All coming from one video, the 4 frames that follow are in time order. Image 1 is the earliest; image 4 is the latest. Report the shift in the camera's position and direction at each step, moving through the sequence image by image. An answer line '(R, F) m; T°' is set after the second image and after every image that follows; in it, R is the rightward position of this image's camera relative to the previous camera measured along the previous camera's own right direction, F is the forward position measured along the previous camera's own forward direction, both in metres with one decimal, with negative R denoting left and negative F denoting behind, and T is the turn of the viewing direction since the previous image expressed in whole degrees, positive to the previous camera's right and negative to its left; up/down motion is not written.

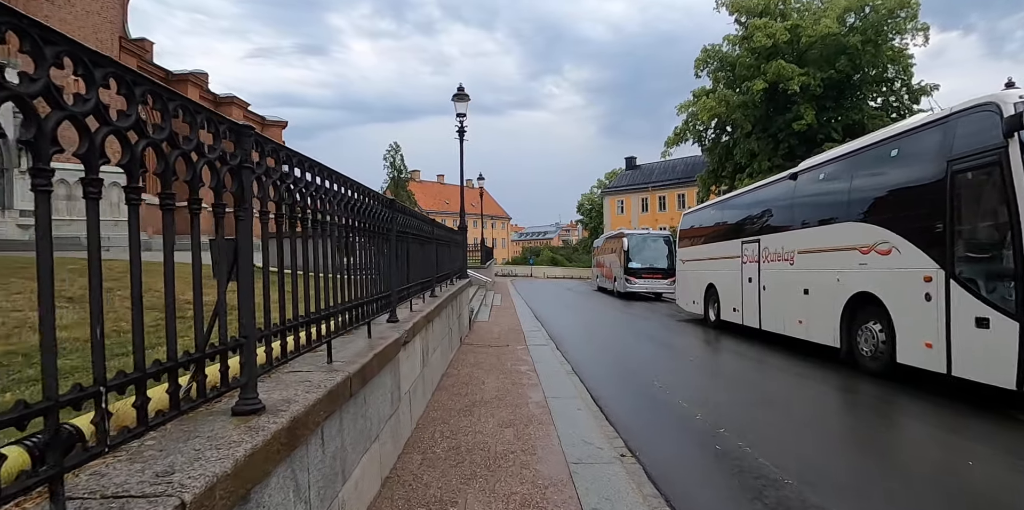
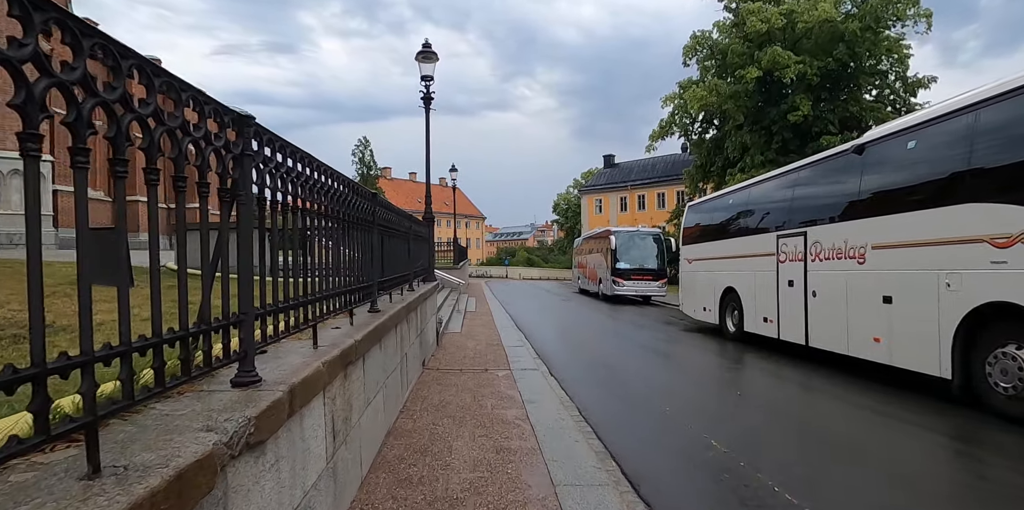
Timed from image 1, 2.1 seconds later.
(-0.1, +2.4) m; +3°
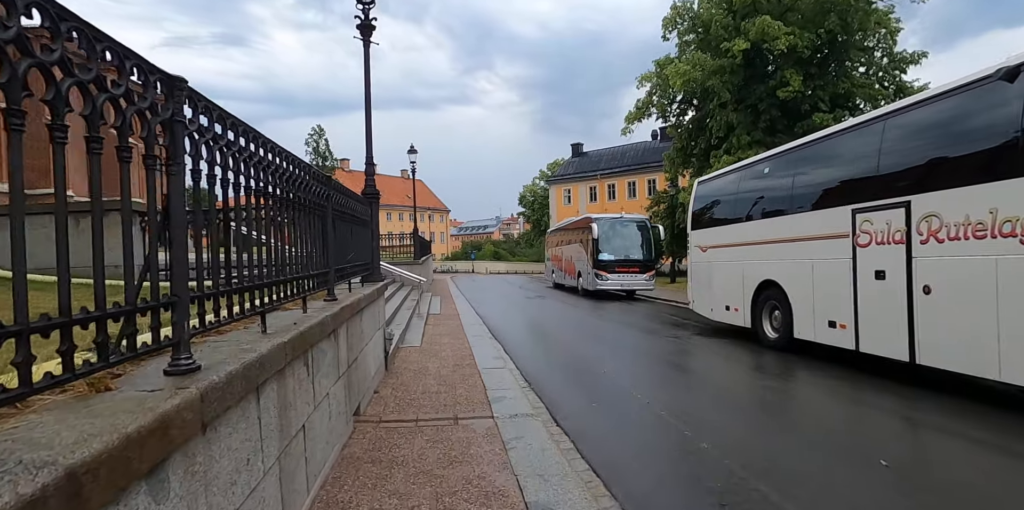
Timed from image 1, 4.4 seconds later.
(-0.2, +2.7) m; +4°
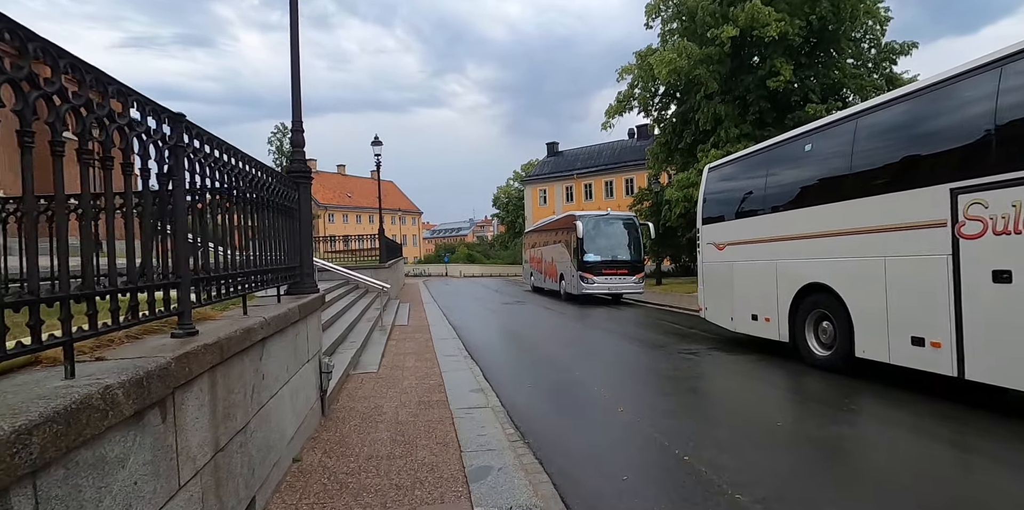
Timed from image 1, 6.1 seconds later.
(-0.1, +1.8) m; +3°
